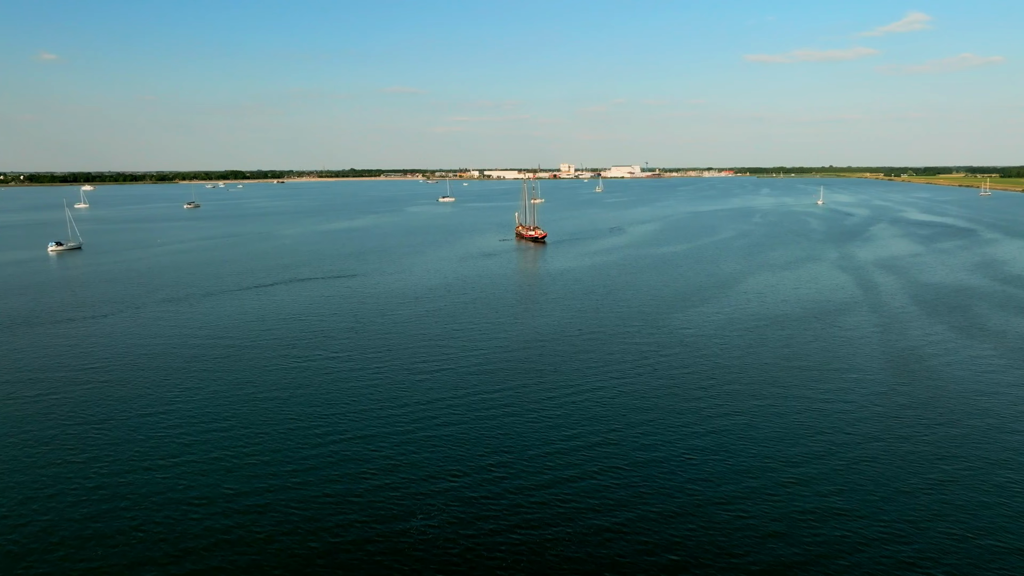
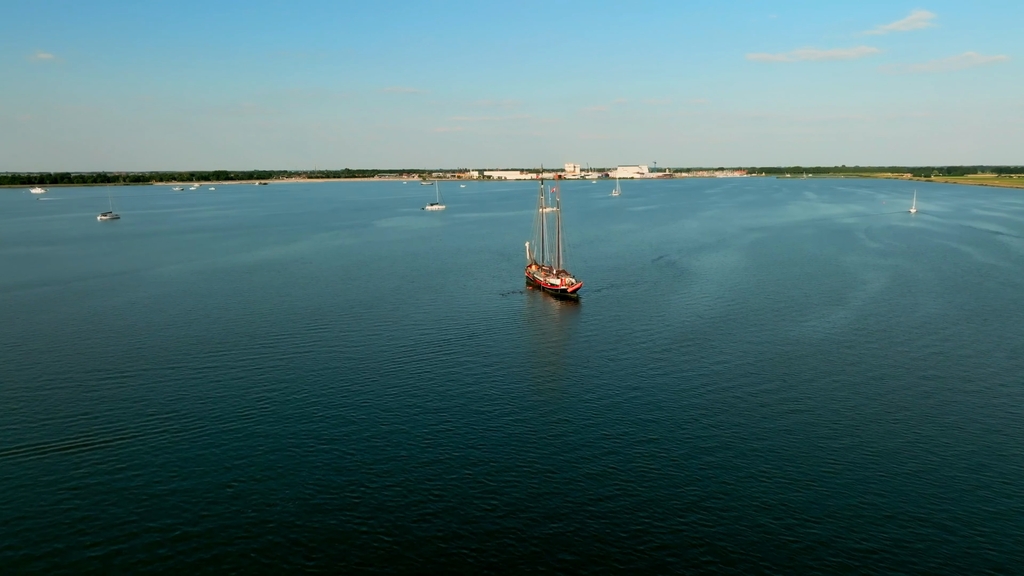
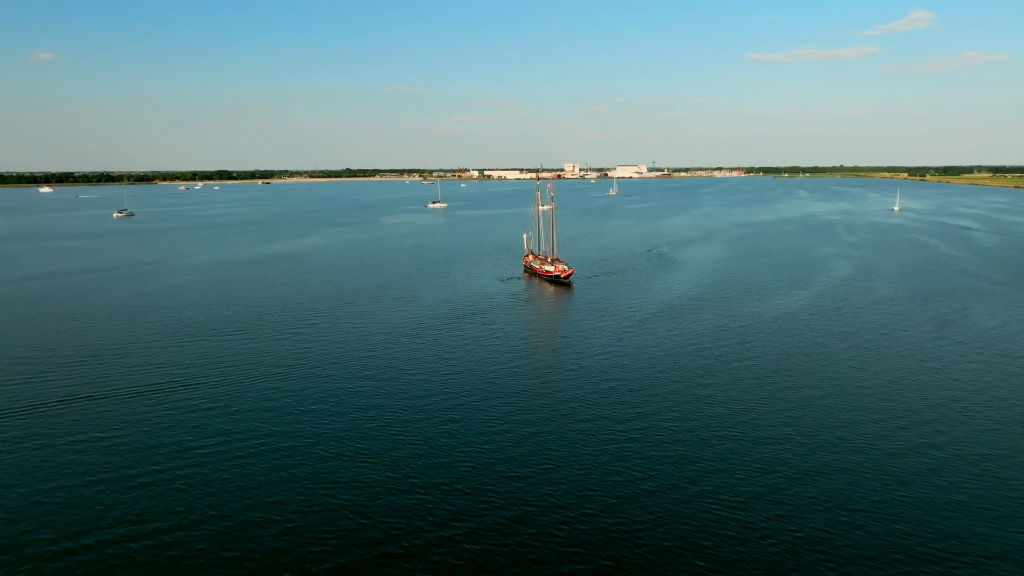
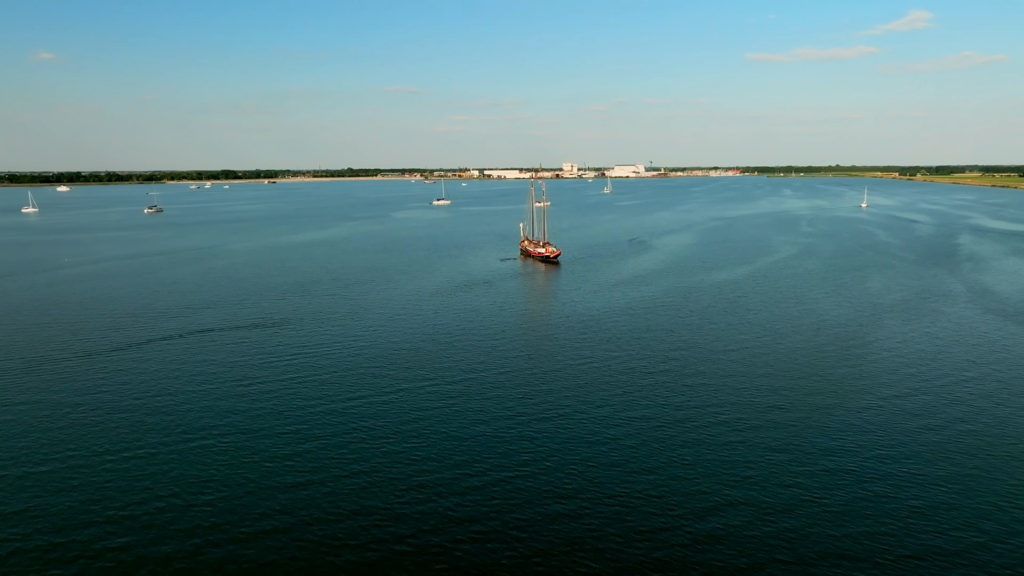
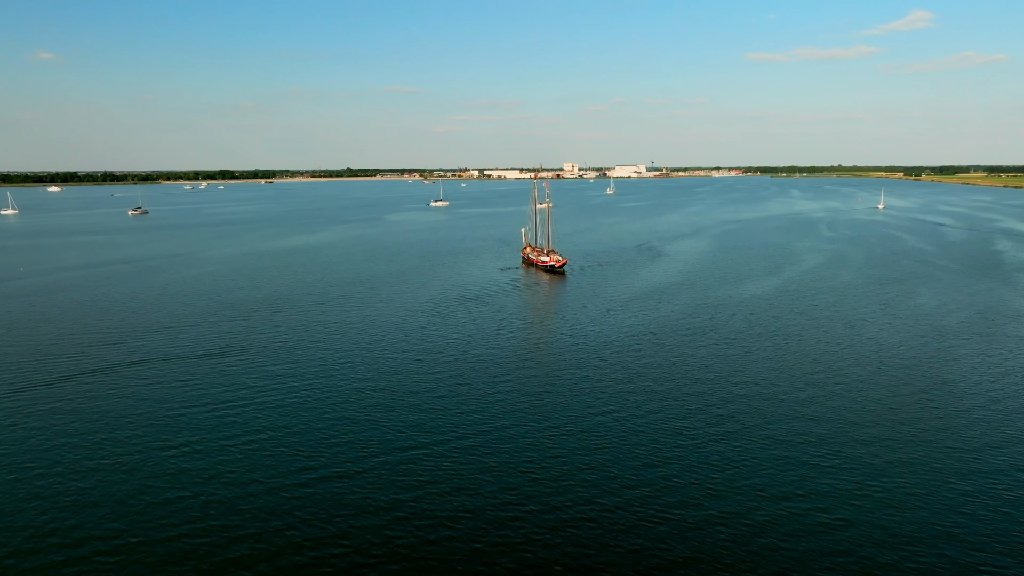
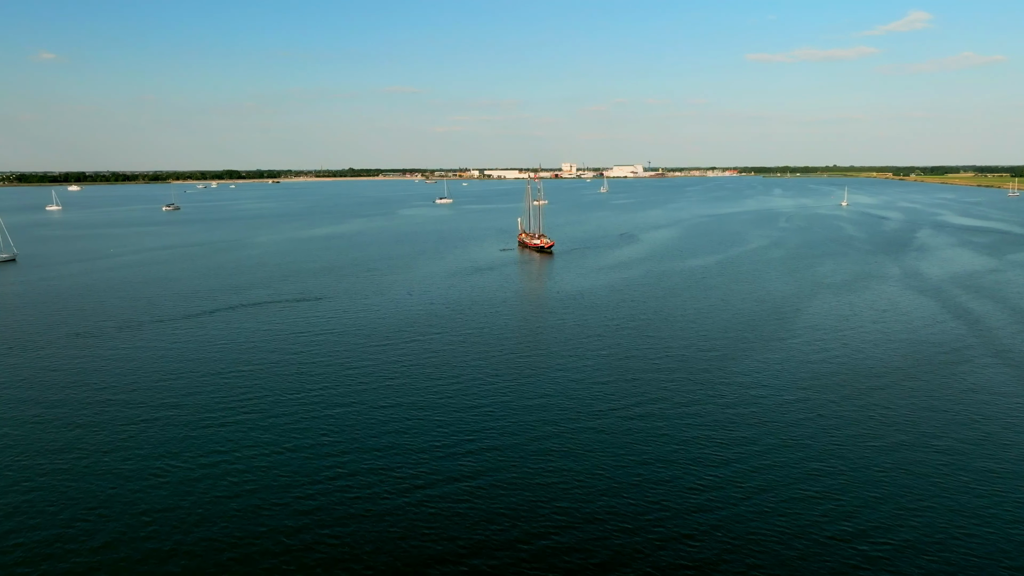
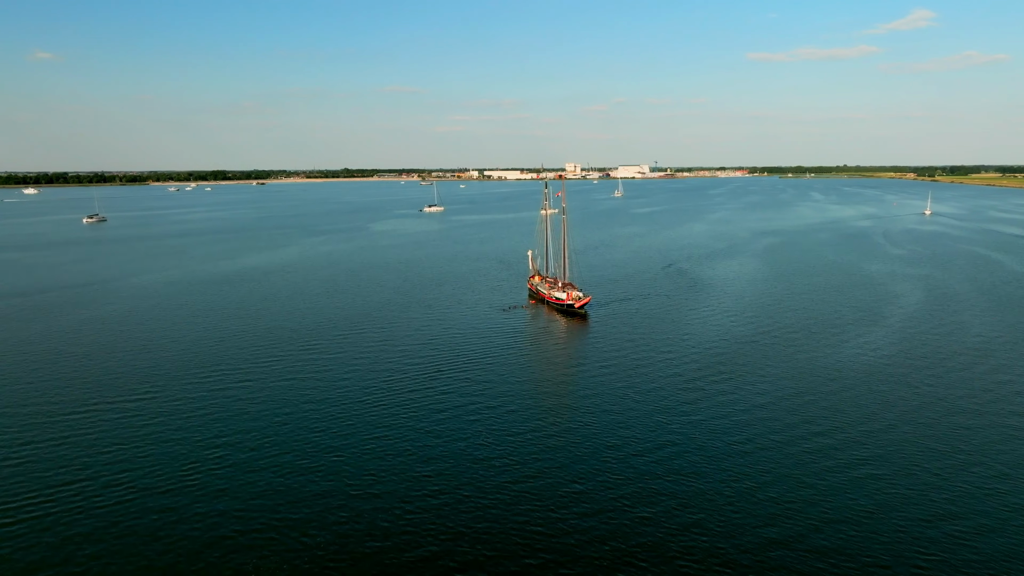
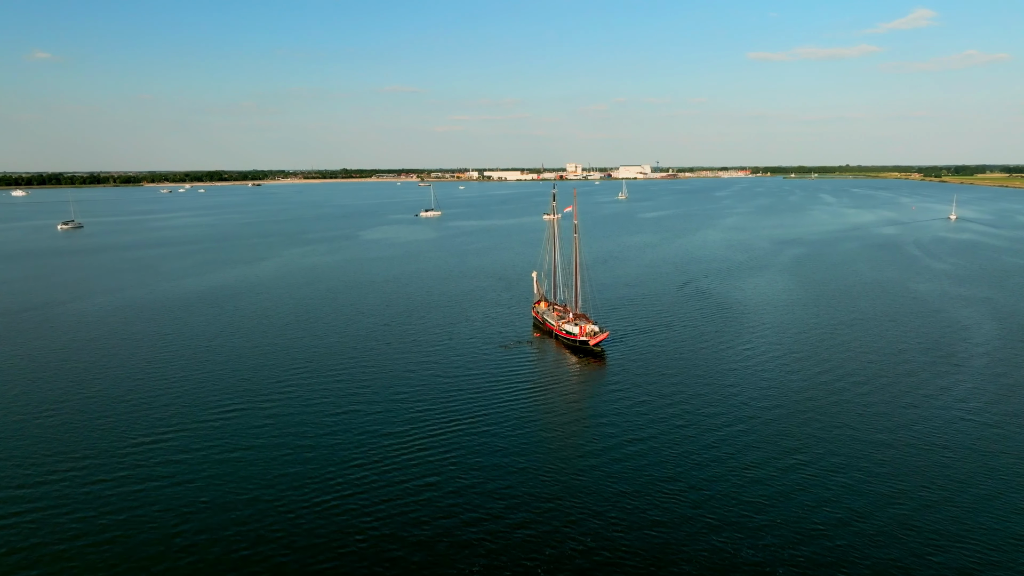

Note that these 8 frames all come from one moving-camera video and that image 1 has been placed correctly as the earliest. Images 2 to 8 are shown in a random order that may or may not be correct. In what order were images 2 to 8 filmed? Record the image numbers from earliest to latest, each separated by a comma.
6, 4, 5, 3, 2, 7, 8
